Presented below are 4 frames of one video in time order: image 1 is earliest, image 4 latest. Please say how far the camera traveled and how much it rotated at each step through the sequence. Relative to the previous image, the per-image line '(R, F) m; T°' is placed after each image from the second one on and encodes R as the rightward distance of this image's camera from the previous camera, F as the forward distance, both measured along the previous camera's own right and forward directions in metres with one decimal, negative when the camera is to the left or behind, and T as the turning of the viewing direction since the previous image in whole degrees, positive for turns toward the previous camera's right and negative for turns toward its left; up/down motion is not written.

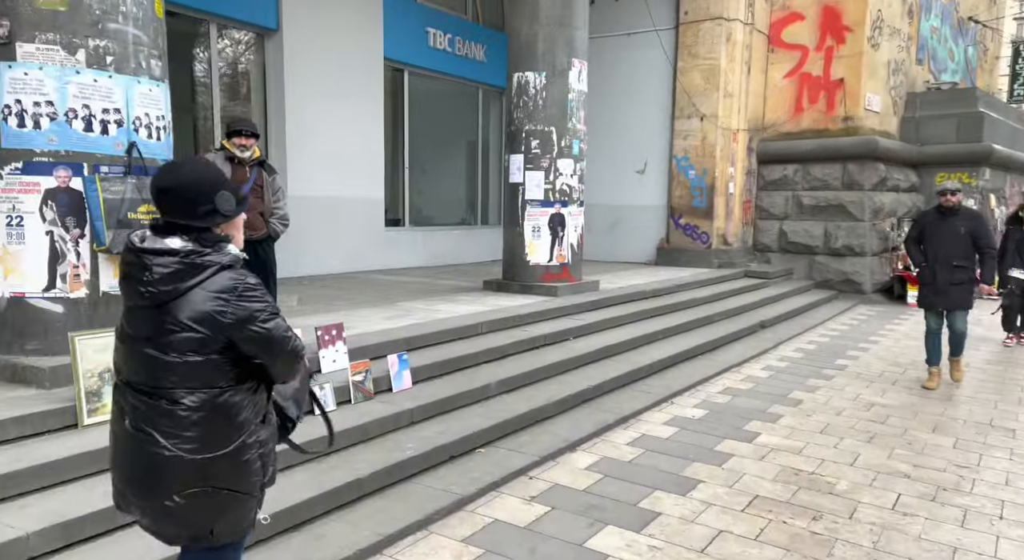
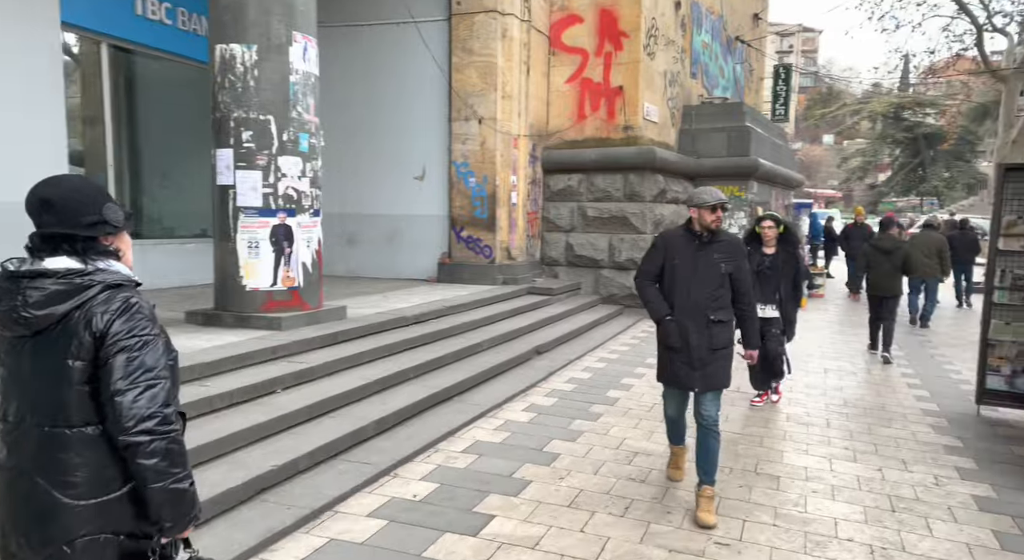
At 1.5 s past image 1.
(+0.7, +1.1) m; +13°
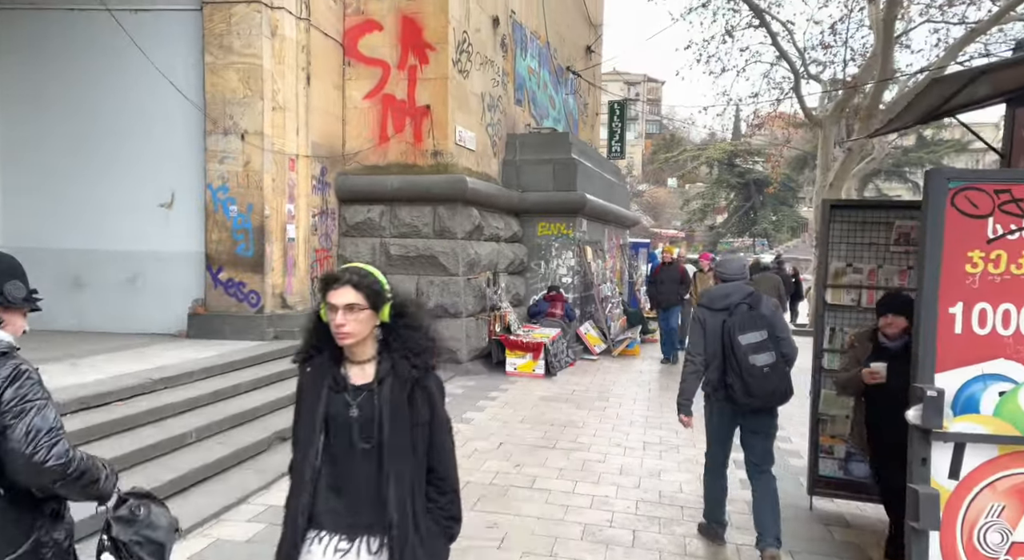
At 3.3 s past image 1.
(+0.9, +1.7) m; +10°
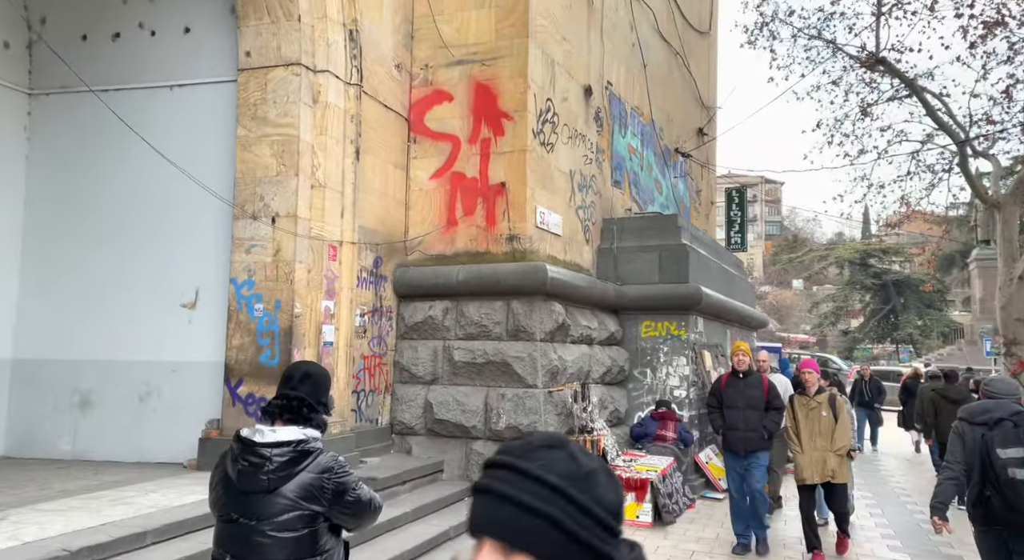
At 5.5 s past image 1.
(+0.2, +2.1) m; -8°
